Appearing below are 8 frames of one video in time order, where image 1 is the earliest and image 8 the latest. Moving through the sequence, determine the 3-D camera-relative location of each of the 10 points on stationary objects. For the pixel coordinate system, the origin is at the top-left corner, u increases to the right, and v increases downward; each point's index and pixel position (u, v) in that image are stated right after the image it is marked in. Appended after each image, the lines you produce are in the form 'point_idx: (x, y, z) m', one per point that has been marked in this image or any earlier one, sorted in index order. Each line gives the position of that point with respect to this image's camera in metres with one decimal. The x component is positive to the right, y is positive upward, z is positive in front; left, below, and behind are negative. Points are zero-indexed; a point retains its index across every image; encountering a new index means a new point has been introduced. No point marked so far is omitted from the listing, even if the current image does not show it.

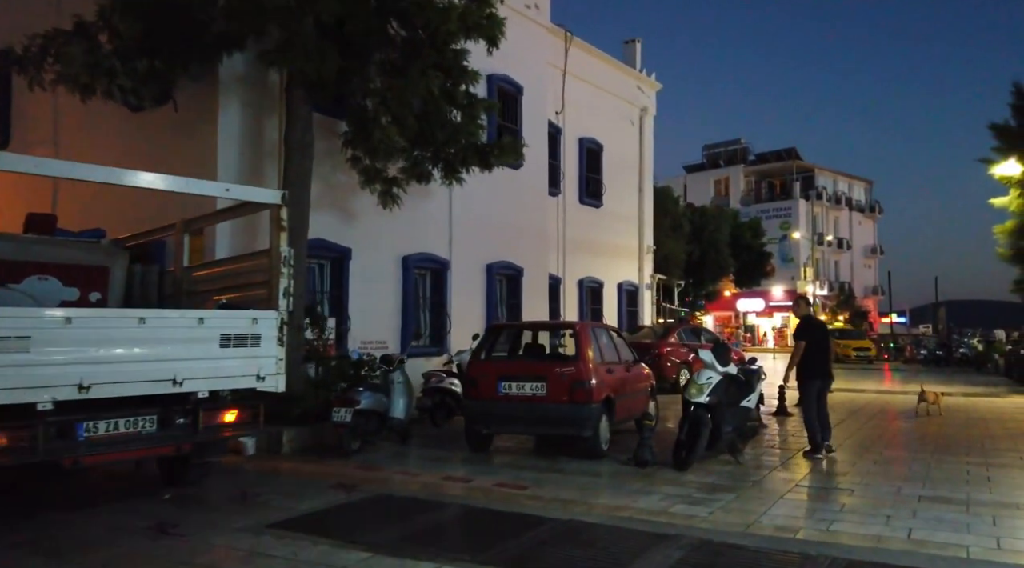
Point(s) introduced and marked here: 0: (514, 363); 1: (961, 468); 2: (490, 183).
0: (0.0, -0.9, +8.5) m
1: (+4.7, -1.9, +8.2) m
2: (-0.4, +1.9, +14.2) m
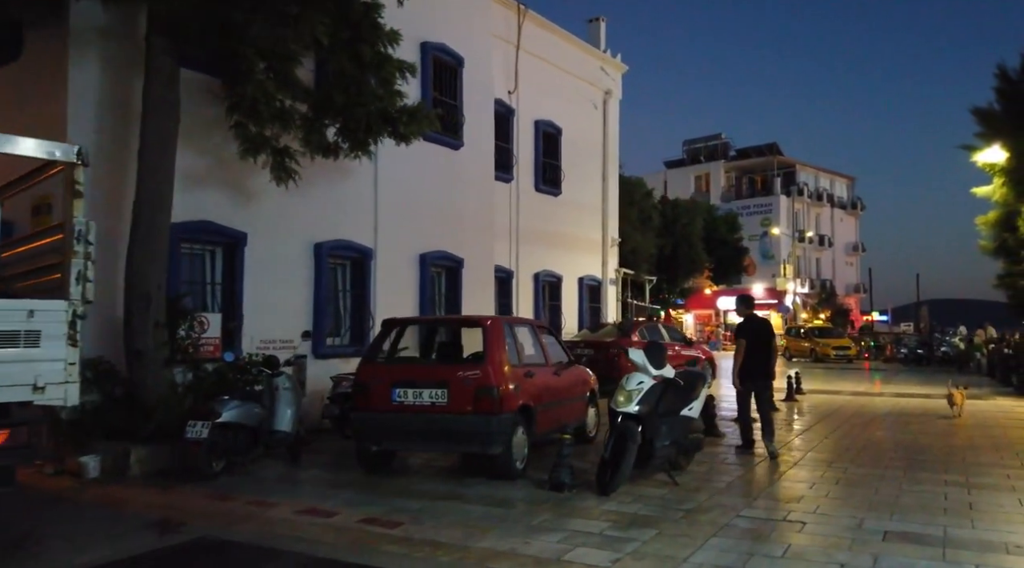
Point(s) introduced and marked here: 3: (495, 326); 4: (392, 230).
0: (-0.9, -0.7, +7.2) m
1: (+3.7, -1.8, +6.9) m
2: (-1.4, +2.0, +12.8) m
3: (-0.2, -0.4, +7.4) m
4: (-1.9, +0.8, +12.1) m
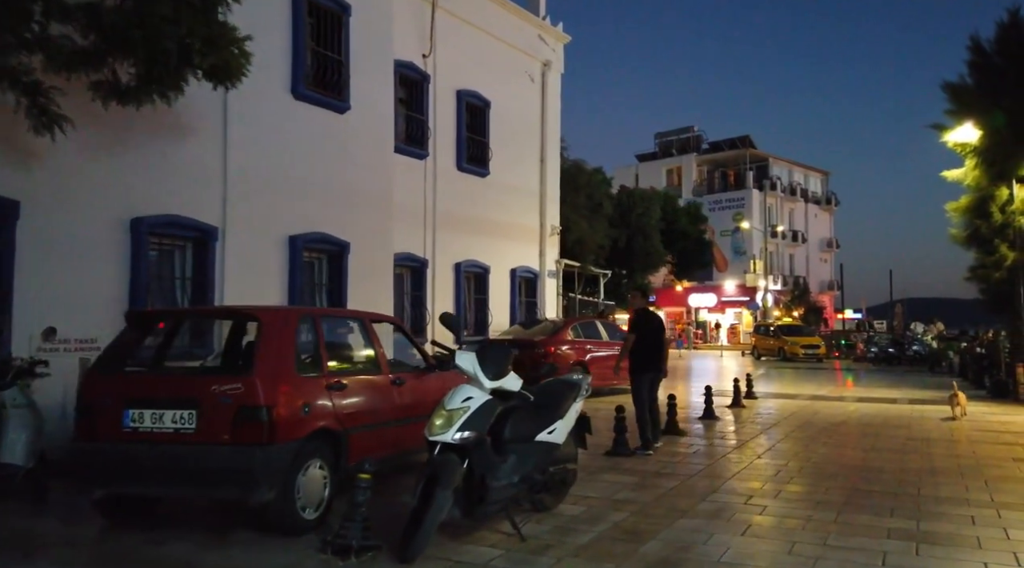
0: (-2.3, -0.6, +5.2) m
1: (+2.3, -1.7, +5.0) m
2: (-3.0, +2.2, +10.8) m
3: (-1.6, -0.2, +5.4) m
4: (-3.4, +1.0, +10.1) m
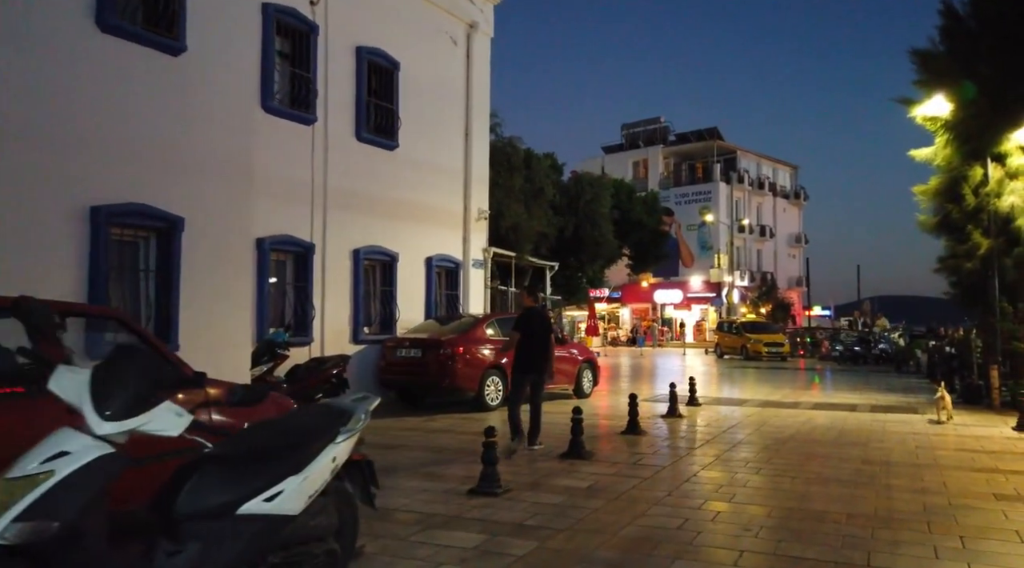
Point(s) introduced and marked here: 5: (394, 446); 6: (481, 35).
0: (-3.6, -0.5, +2.9) m
1: (+1.0, -1.6, +2.9) m
2: (-4.4, +2.3, +8.5) m
3: (-2.9, -0.1, +3.2) m
4: (-4.8, +1.2, +7.8) m
5: (-1.5, -2.1, +9.8) m
6: (-0.7, +5.4, +17.2) m
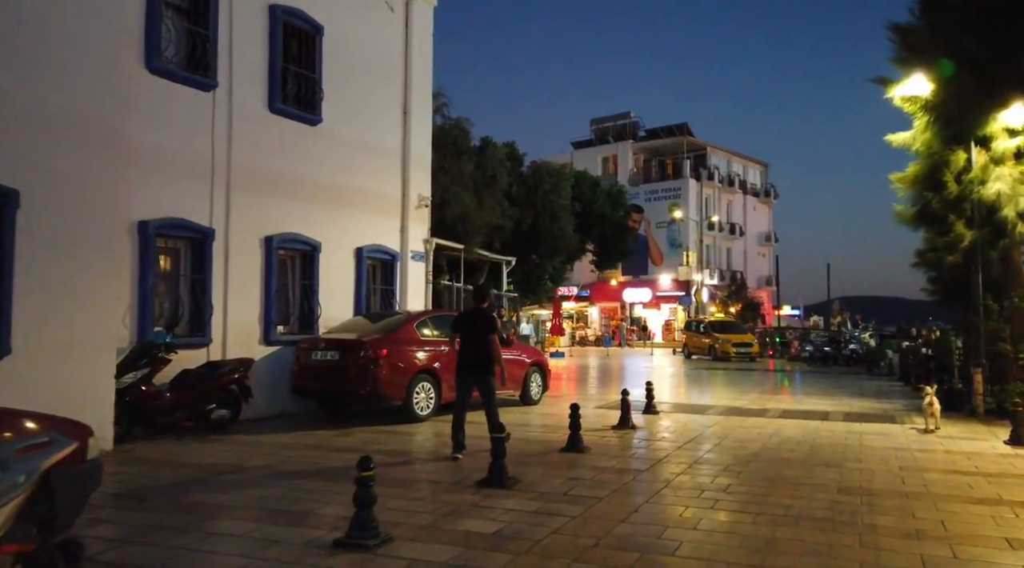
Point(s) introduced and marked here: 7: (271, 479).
0: (-4.3, -0.4, +1.2) m
1: (+0.4, -1.5, +1.3) m
2: (-5.3, +2.4, +6.7) m
3: (-3.5, 0.0, +1.5) m
4: (-5.7, +1.3, +6.0) m
5: (-2.4, -2.0, +8.1) m
6: (-1.8, +5.5, +15.6) m
7: (-2.4, -1.9, +7.9) m
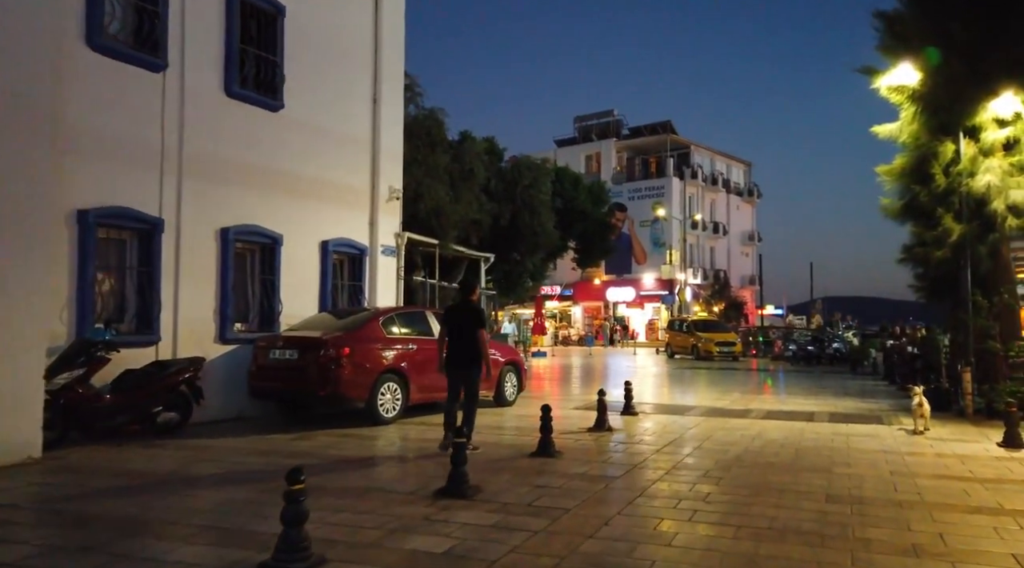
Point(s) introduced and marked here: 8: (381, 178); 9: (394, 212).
0: (-4.5, -0.3, +0.5) m
1: (+0.1, -1.4, +0.7) m
2: (-5.6, +2.5, +6.0) m
3: (-3.8, +0.1, +0.8) m
4: (-6.0, +1.4, +5.3) m
5: (-2.7, -1.9, +7.5) m
6: (-2.3, +5.6, +14.9) m
7: (-2.8, -1.9, +7.2) m
8: (-2.5, +2.0, +15.0) m
9: (-2.3, +1.4, +15.5) m
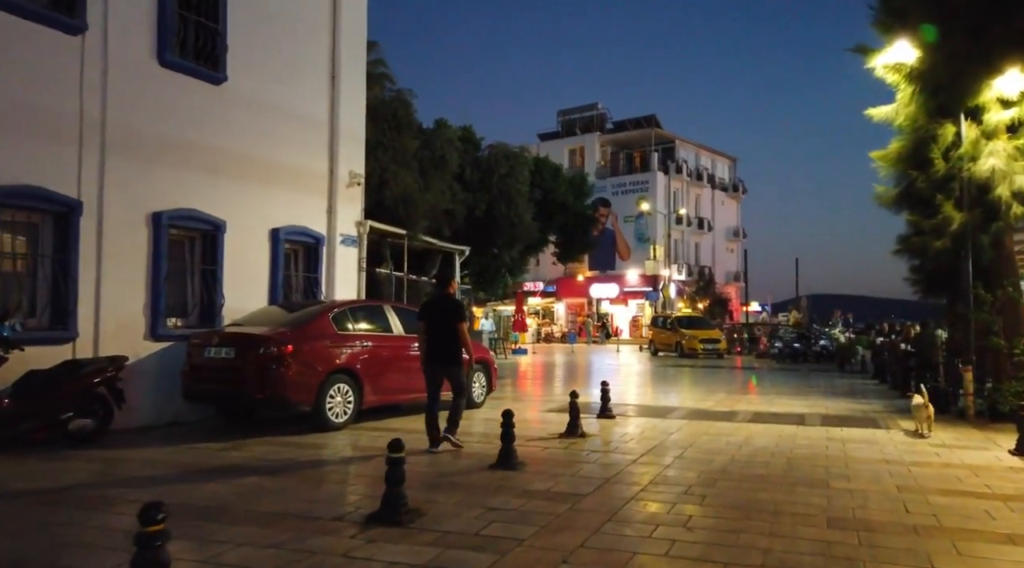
0: (-4.8, -0.2, -0.7) m
1: (-0.1, -1.3, -0.3) m
2: (-5.9, +2.6, +4.8) m
3: (-4.0, +0.1, -0.4) m
4: (-6.3, +1.5, +4.1) m
5: (-3.1, -1.8, +6.4) m
6: (-2.8, +5.8, +13.8) m
7: (-3.2, -1.8, +6.1) m
8: (-3.0, +2.1, +13.9) m
9: (-2.9, +1.6, +14.3) m
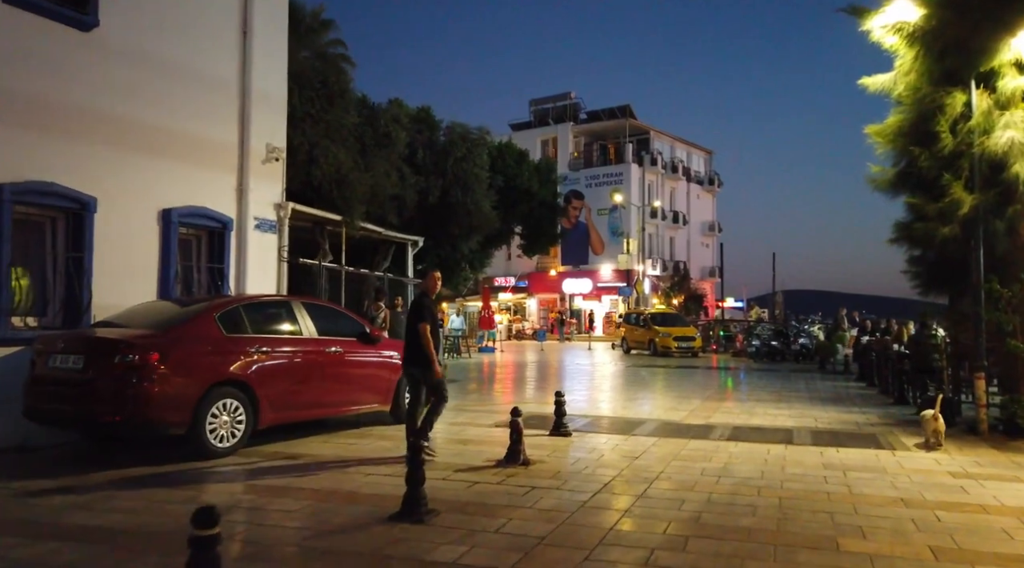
0: (-5.2, -0.2, -2.7) m
1: (-0.6, -1.3, -2.3) m
2: (-6.5, +2.7, +2.7) m
3: (-4.5, +0.2, -2.4) m
4: (-6.9, +1.5, +2.0) m
5: (-3.8, -1.7, +4.4) m
6: (-3.7, +5.9, +11.7) m
7: (-3.8, -1.7, +4.1) m
8: (-3.9, +2.3, +11.8) m
9: (-3.8, +1.7, +12.3) m
